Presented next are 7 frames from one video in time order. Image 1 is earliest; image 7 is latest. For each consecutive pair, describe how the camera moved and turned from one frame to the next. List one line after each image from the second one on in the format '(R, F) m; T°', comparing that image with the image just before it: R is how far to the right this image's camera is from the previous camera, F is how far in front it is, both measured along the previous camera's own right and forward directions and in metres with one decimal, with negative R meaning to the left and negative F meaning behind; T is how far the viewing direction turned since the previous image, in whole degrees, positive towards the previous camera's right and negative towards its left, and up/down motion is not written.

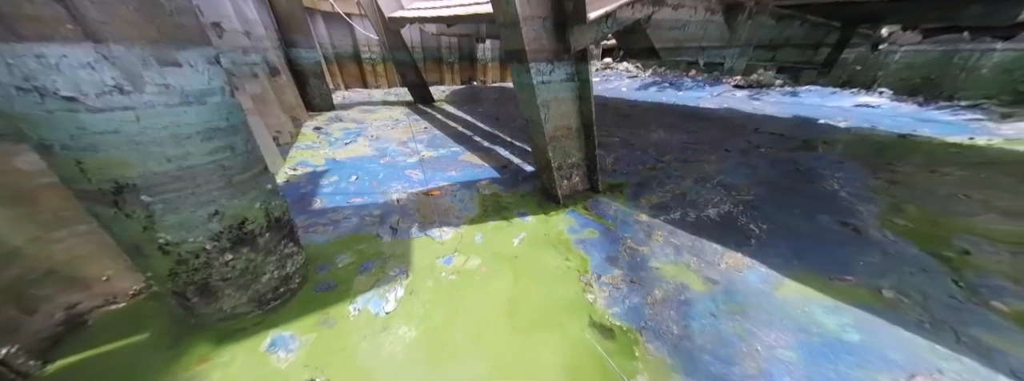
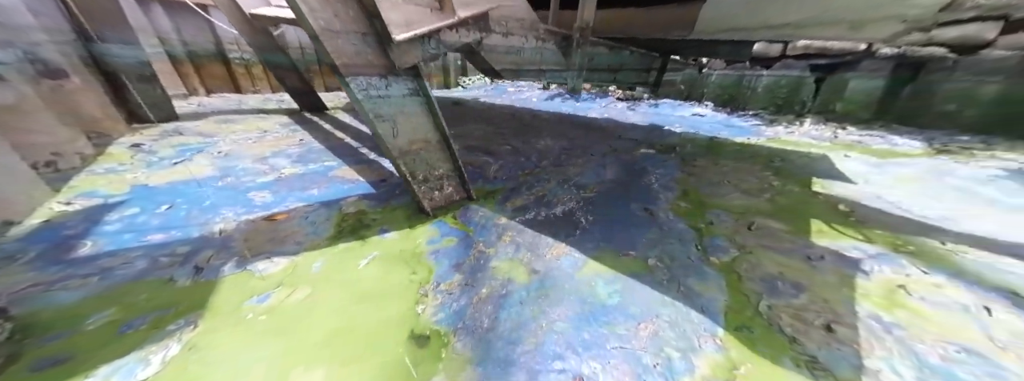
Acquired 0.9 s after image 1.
(+0.5, -0.1) m; +15°
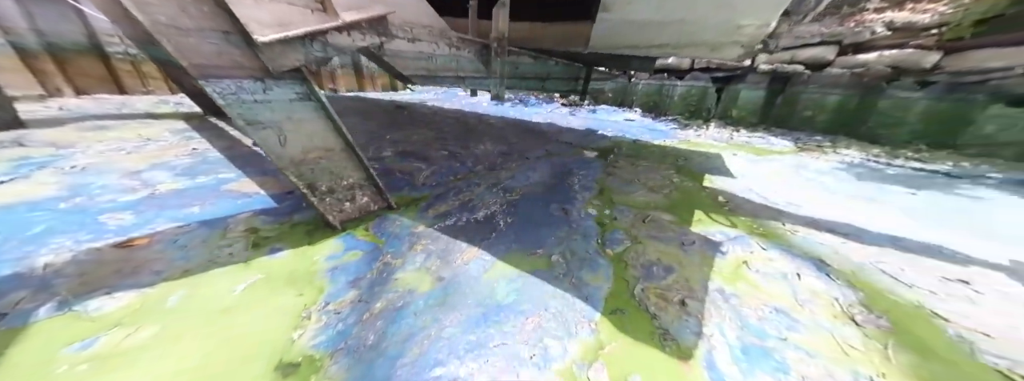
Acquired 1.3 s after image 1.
(+0.3, 0.0) m; +9°
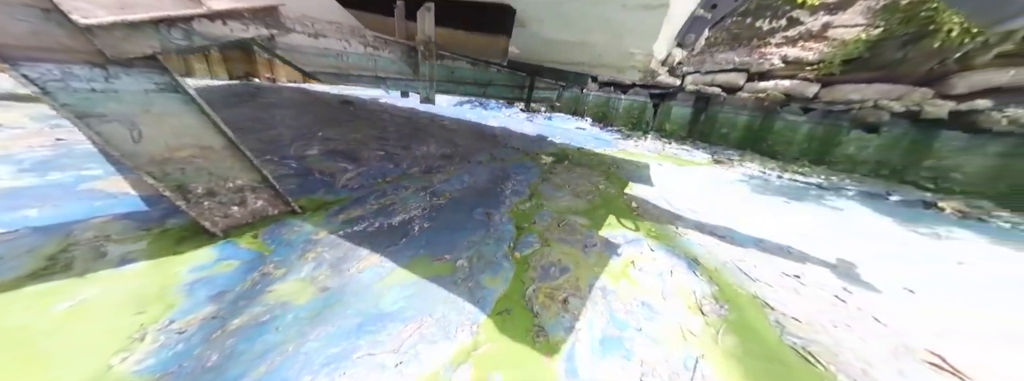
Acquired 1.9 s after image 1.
(+0.4, -0.1) m; +7°
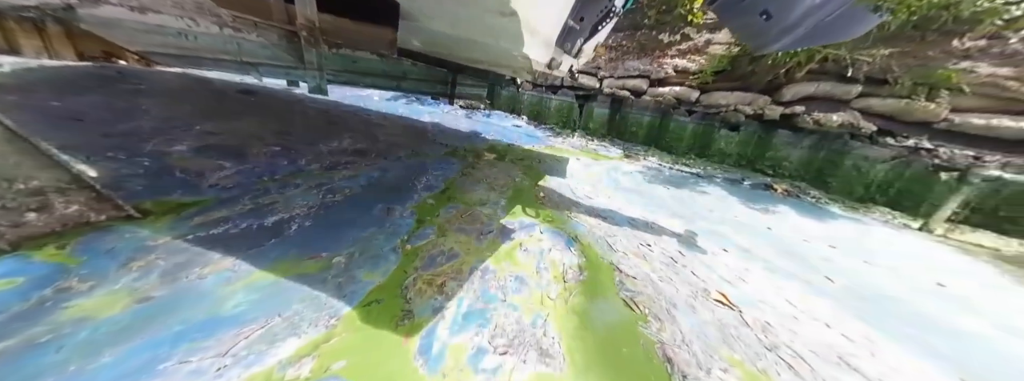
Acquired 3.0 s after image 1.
(+0.4, -0.1) m; +11°
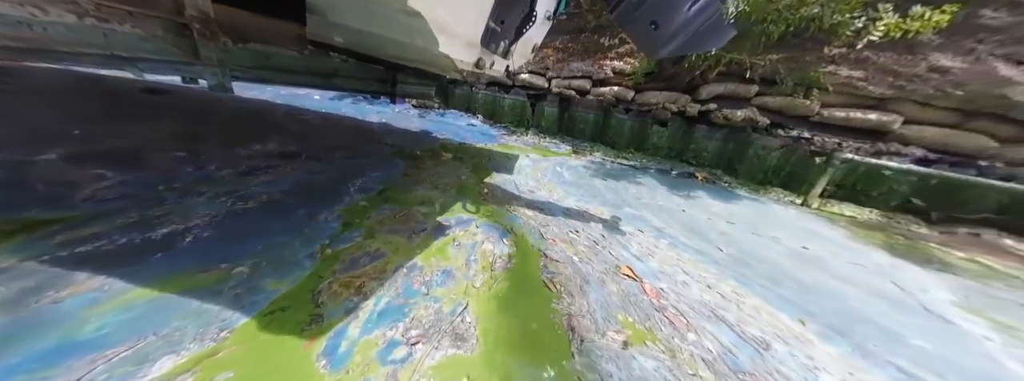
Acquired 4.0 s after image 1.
(+0.3, -0.1) m; +8°
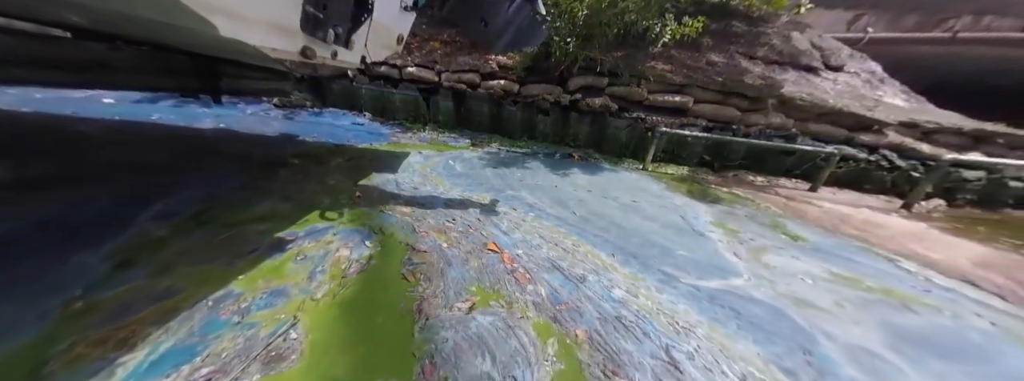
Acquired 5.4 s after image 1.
(+0.5, -0.1) m; +18°
